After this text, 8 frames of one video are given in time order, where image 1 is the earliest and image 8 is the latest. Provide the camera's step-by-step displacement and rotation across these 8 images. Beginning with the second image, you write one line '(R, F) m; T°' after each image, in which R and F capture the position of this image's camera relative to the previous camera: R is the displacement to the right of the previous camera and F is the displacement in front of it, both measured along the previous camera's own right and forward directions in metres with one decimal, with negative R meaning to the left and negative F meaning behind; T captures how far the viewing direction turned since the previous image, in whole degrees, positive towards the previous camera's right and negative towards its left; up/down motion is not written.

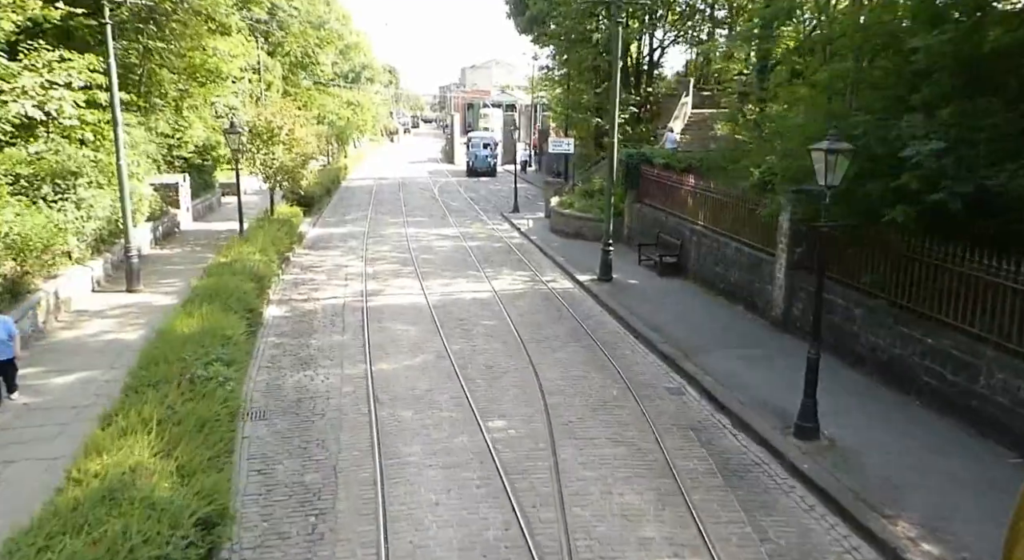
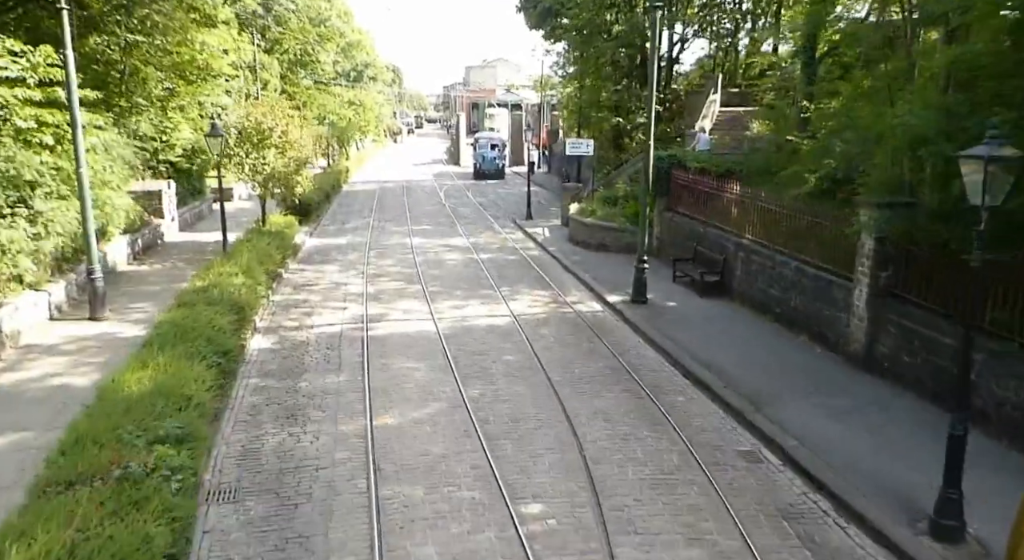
(-0.3, +2.4) m; 0°
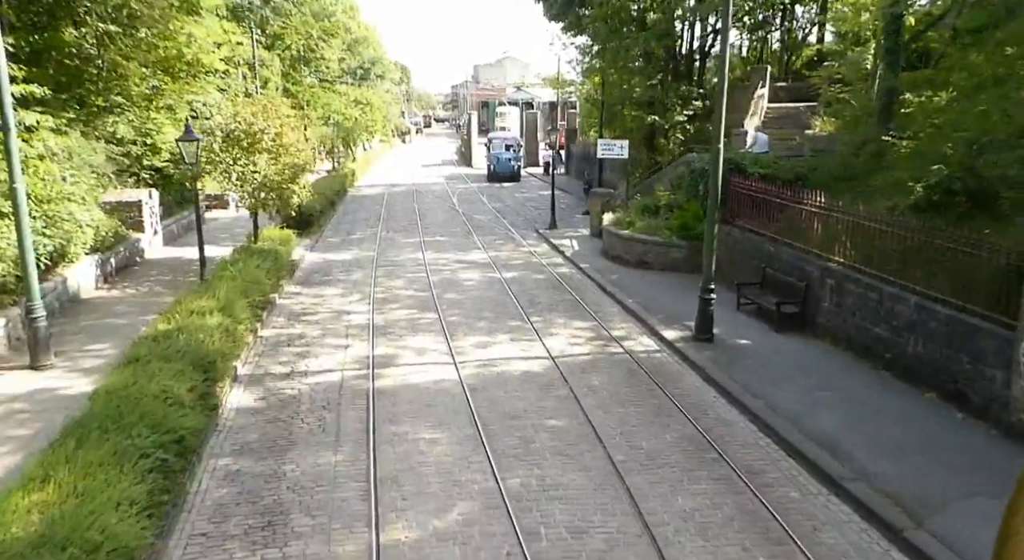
(-0.5, +3.0) m; -1°
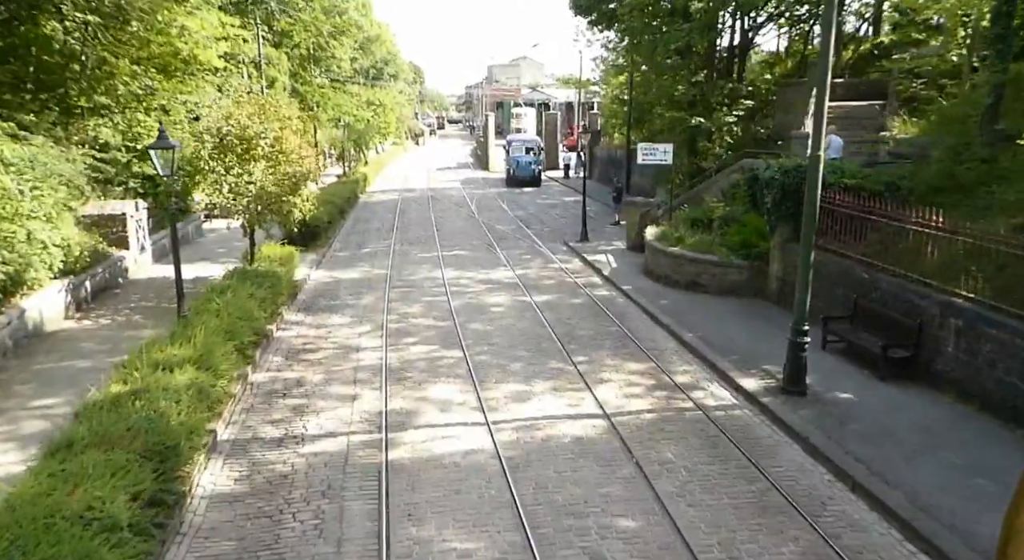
(-0.4, +2.6) m; -1°
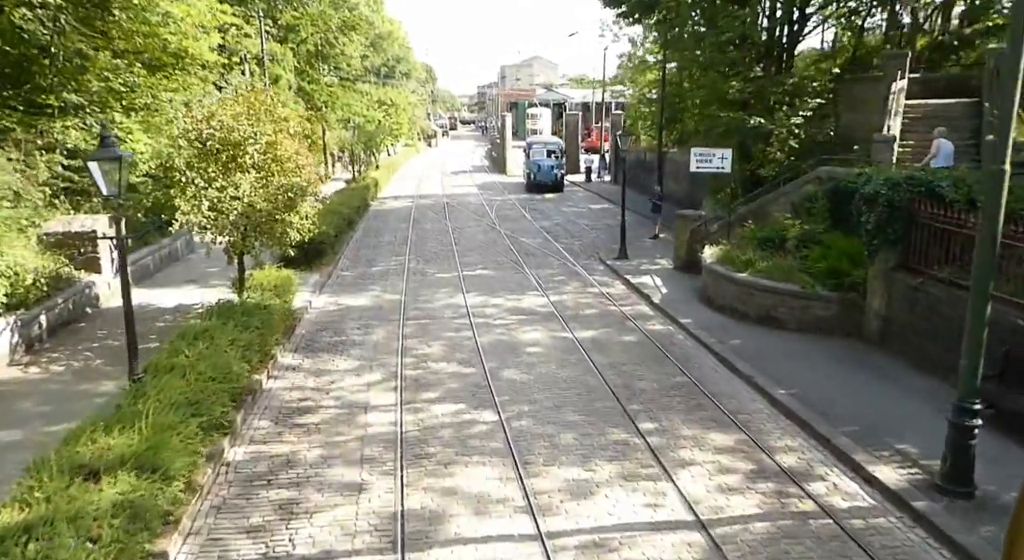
(-0.5, +2.9) m; -1°
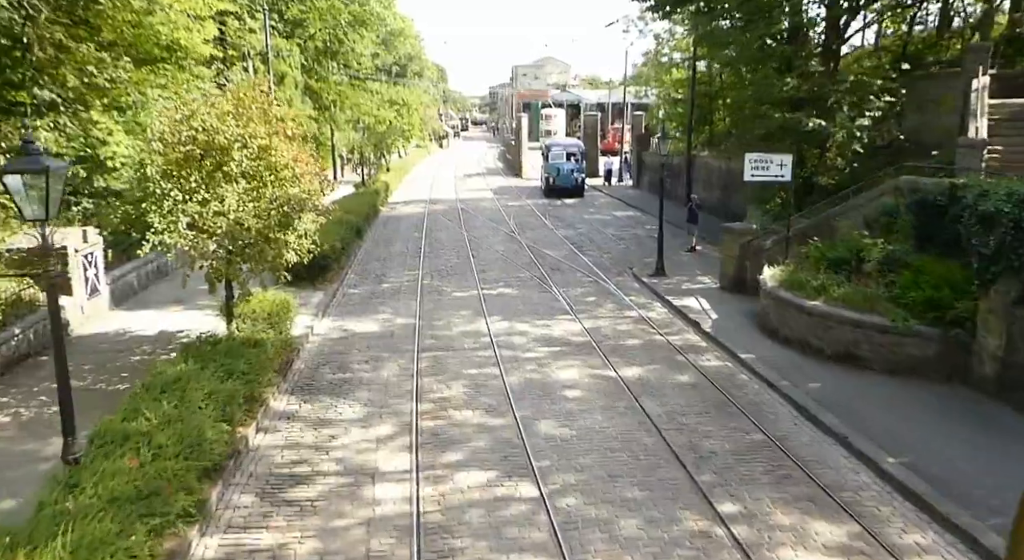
(-0.4, +2.2) m; -1°
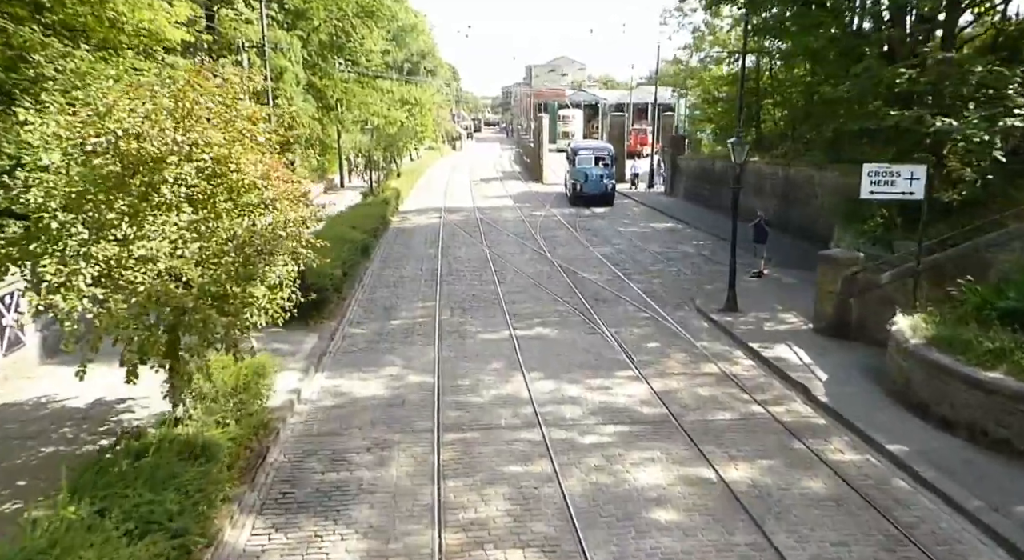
(-0.6, +3.8) m; -1°
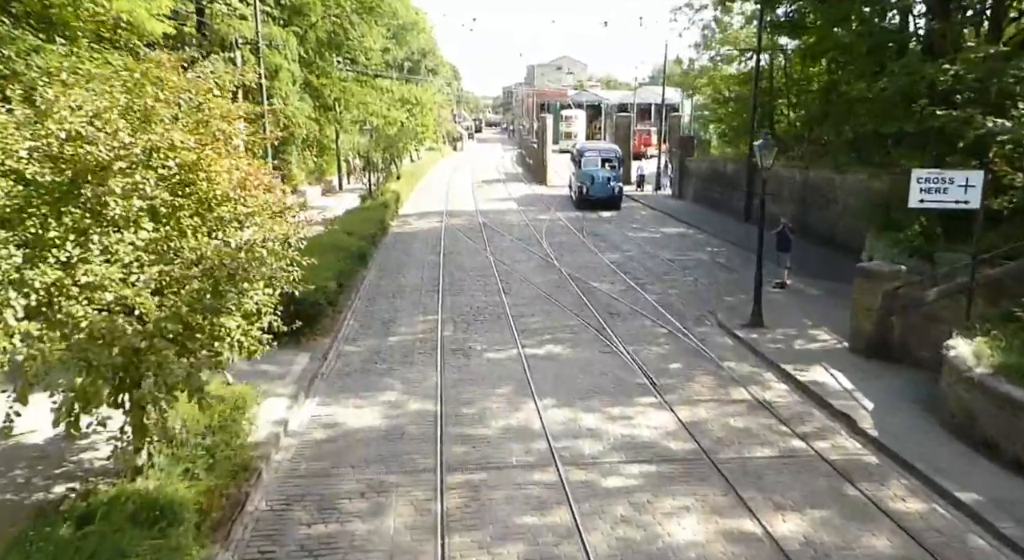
(-0.1, +1.2) m; 0°
